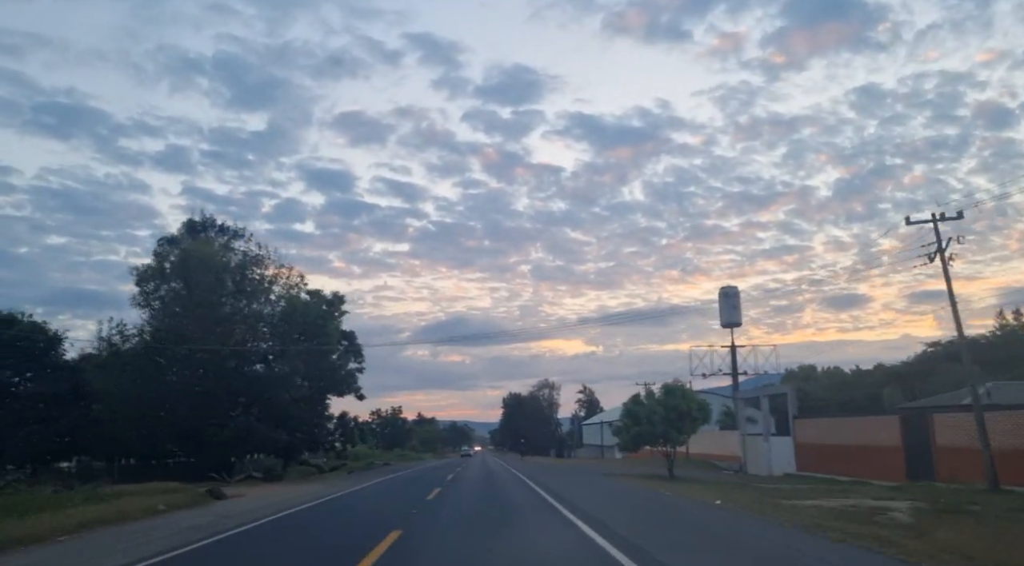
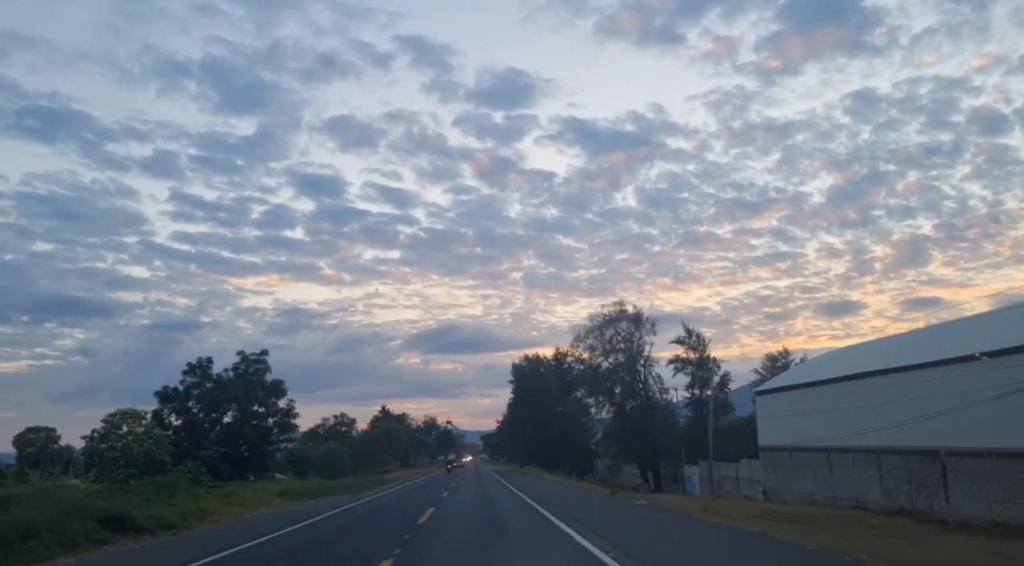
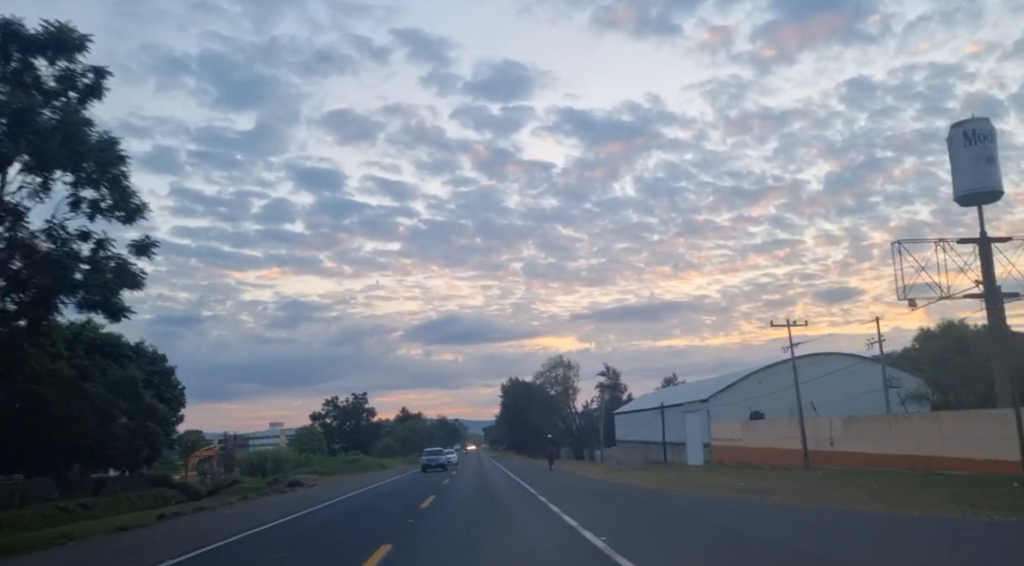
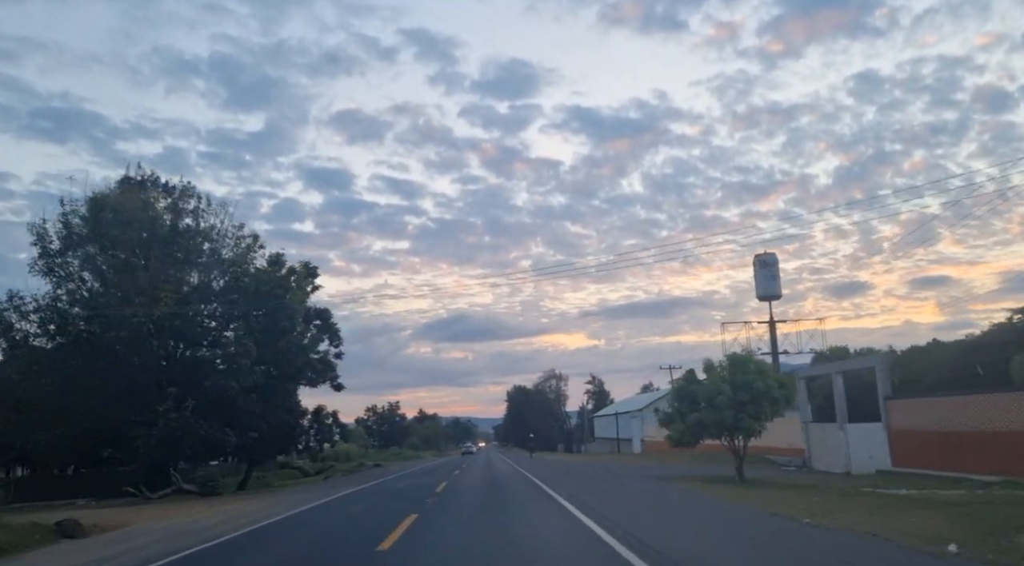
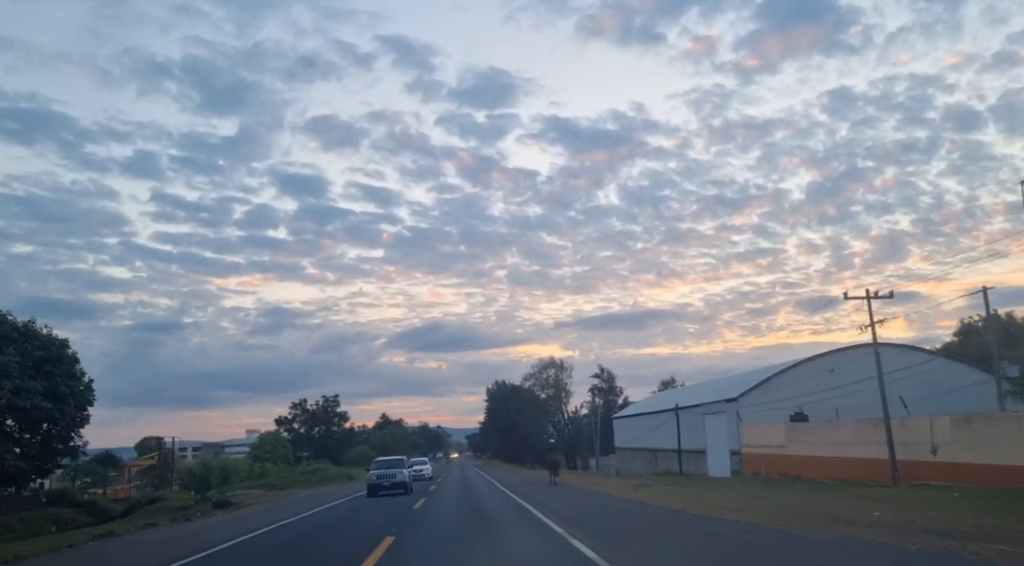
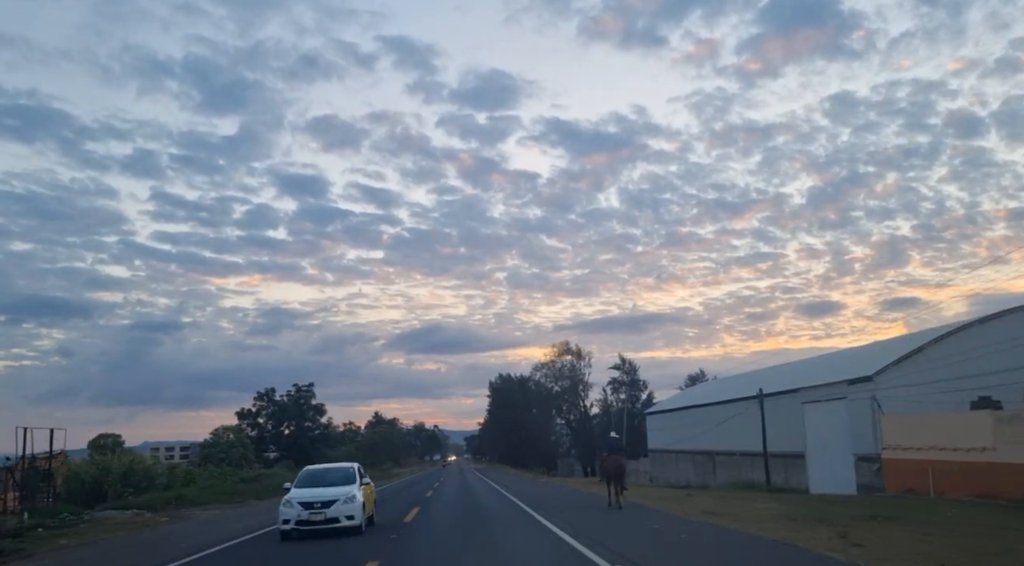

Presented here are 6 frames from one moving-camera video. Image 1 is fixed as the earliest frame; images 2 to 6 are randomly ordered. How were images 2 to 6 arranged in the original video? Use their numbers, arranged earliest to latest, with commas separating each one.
4, 3, 5, 6, 2
